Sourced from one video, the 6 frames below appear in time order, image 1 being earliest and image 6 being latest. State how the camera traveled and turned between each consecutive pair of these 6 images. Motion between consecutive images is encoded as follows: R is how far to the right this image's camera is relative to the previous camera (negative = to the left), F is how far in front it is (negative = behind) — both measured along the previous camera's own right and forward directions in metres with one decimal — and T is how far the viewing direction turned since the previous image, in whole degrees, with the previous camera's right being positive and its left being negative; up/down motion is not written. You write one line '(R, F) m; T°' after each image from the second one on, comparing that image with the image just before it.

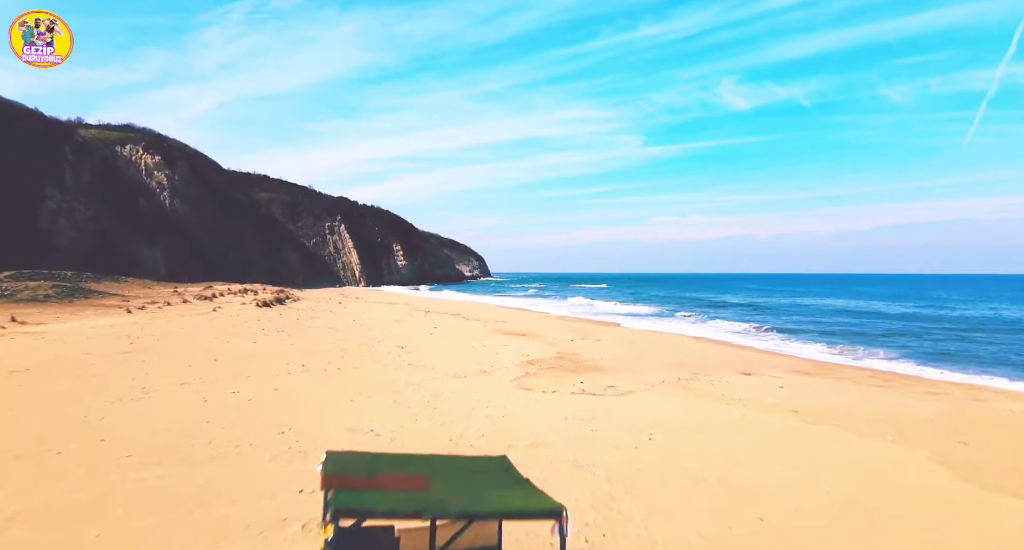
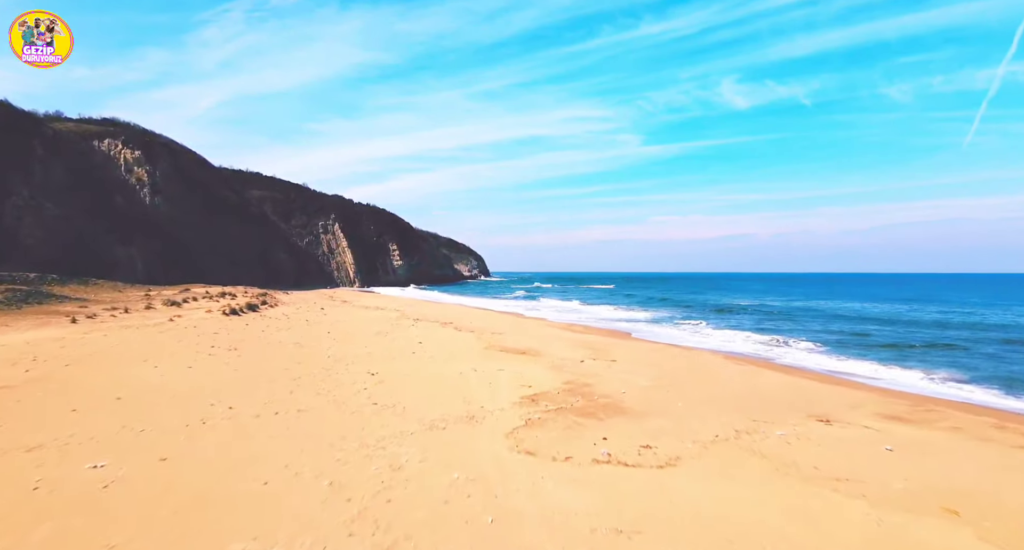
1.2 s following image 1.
(0.0, +2.4) m; 0°
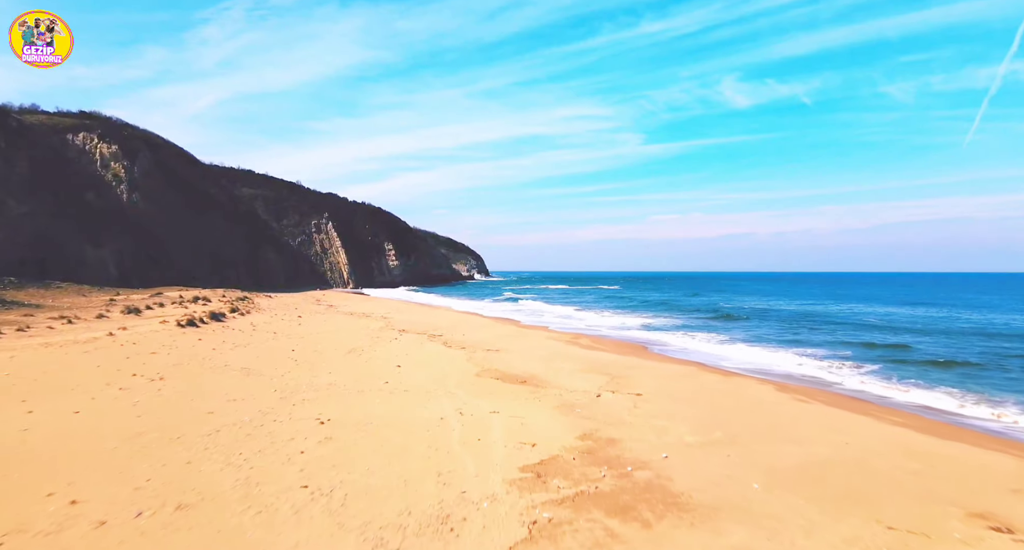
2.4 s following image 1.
(0.0, +2.6) m; 0°
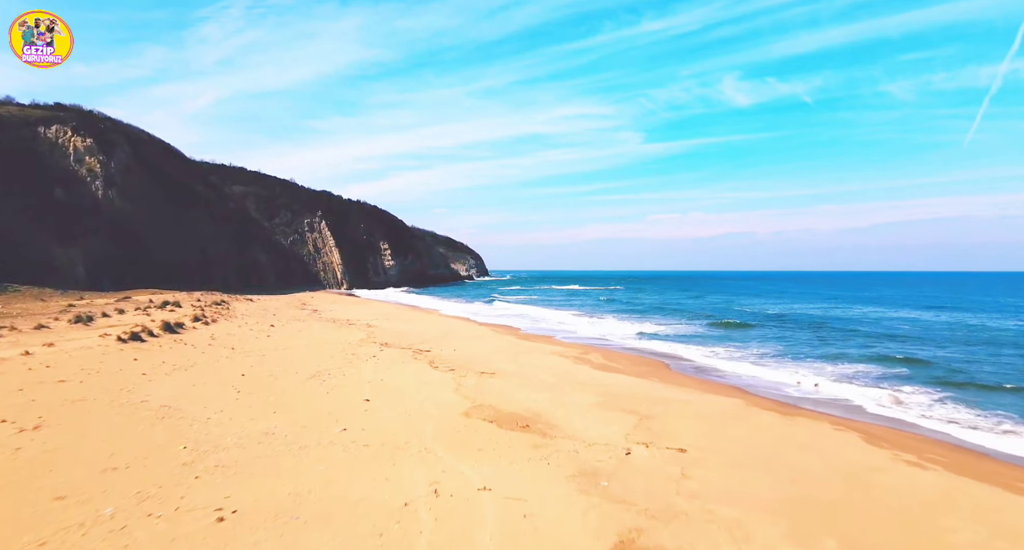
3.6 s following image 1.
(0.0, +2.5) m; 0°
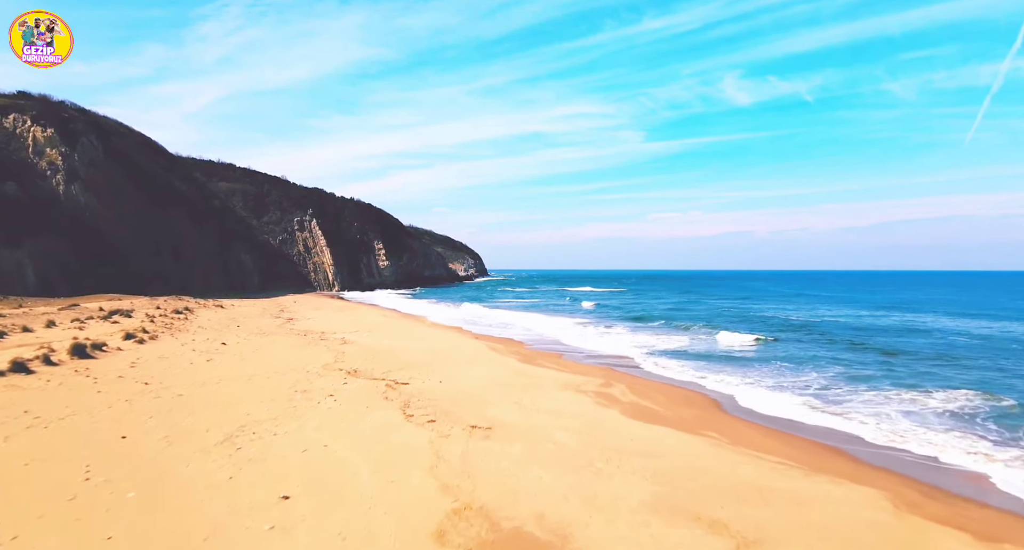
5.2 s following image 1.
(-0.1, +3.5) m; 0°
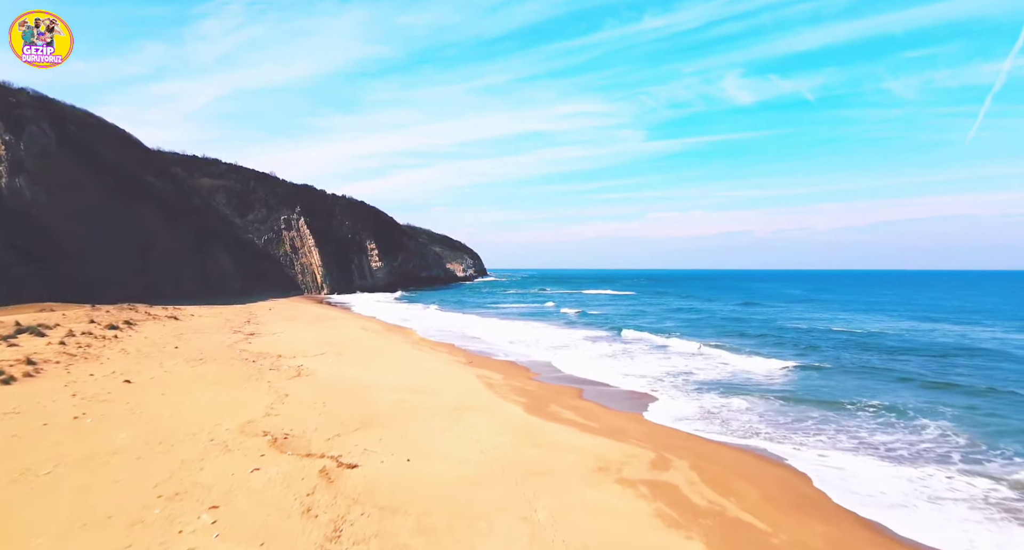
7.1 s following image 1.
(-0.1, +4.3) m; 0°
